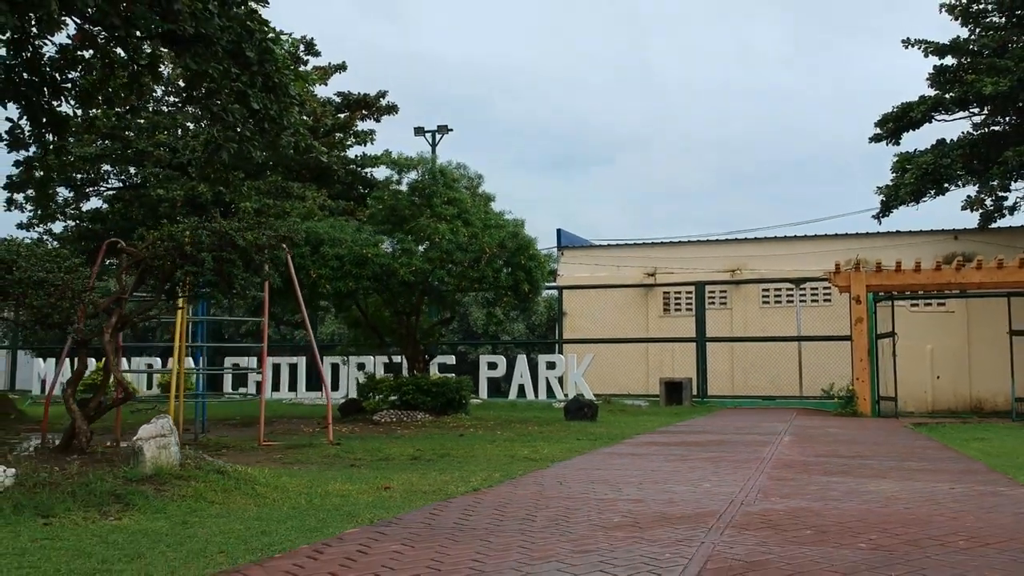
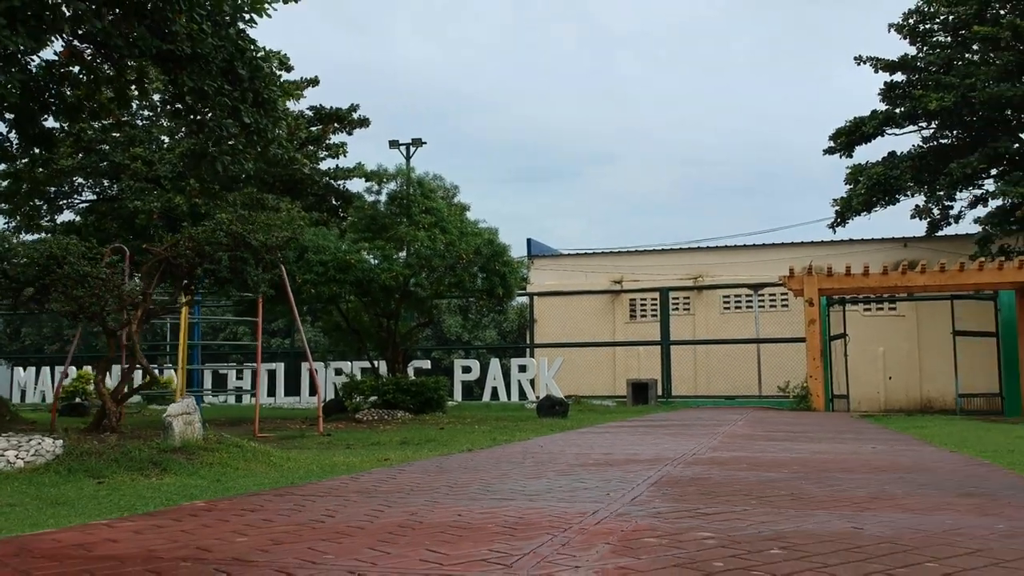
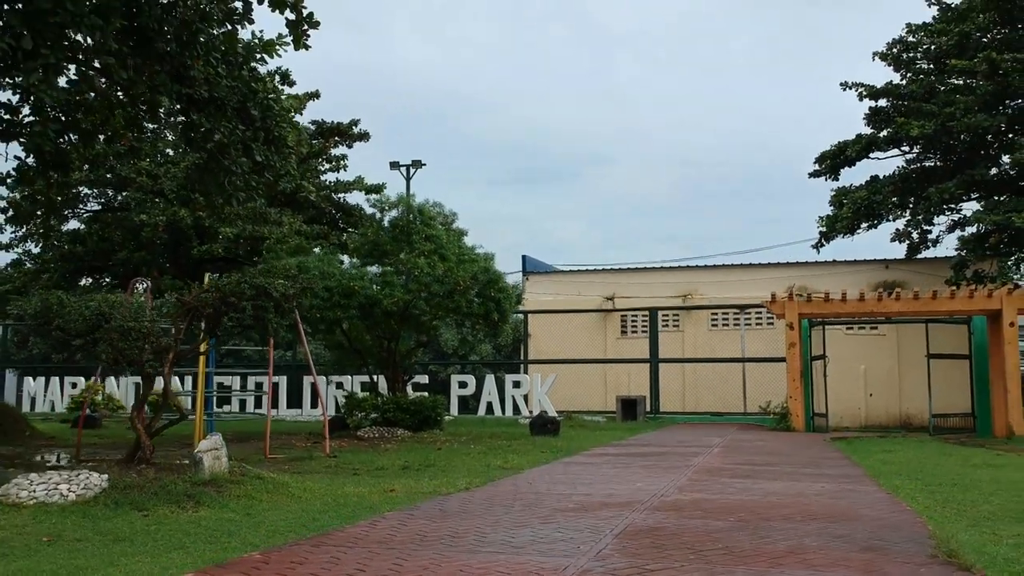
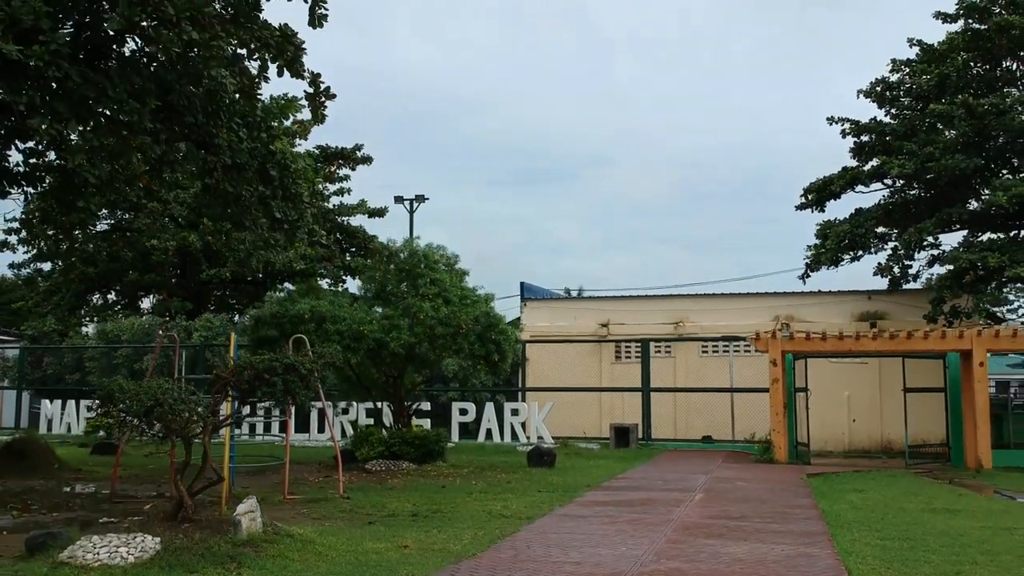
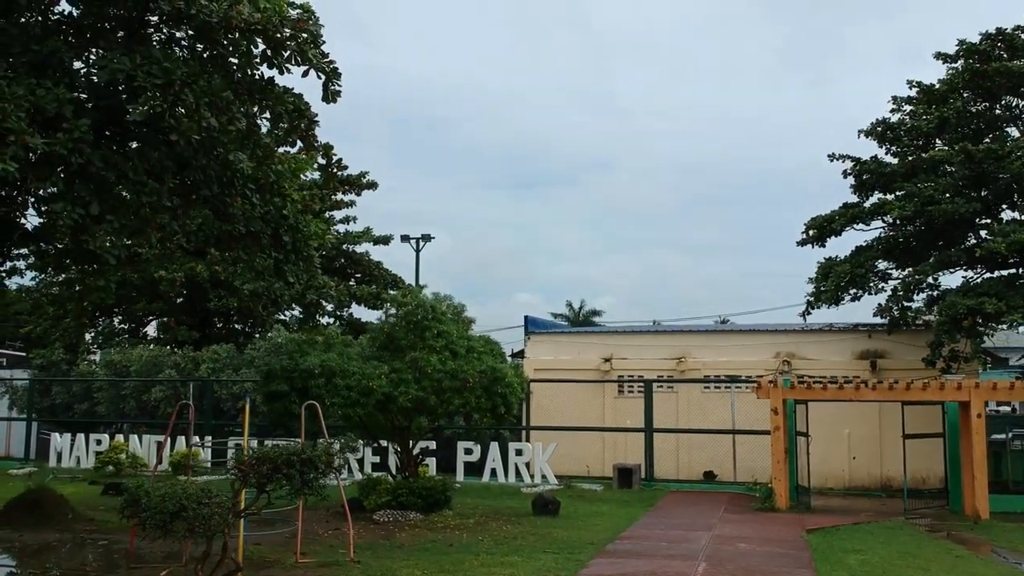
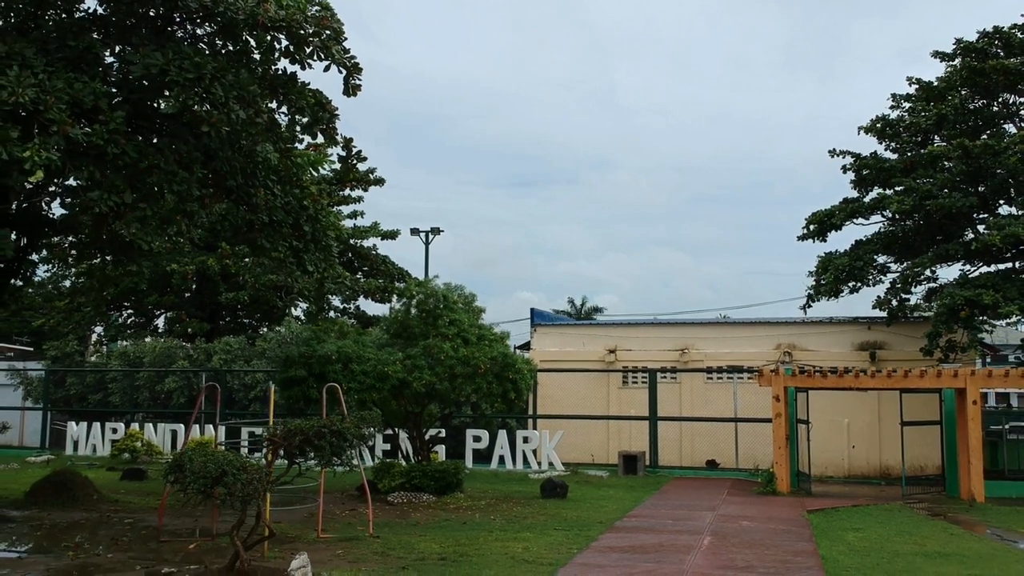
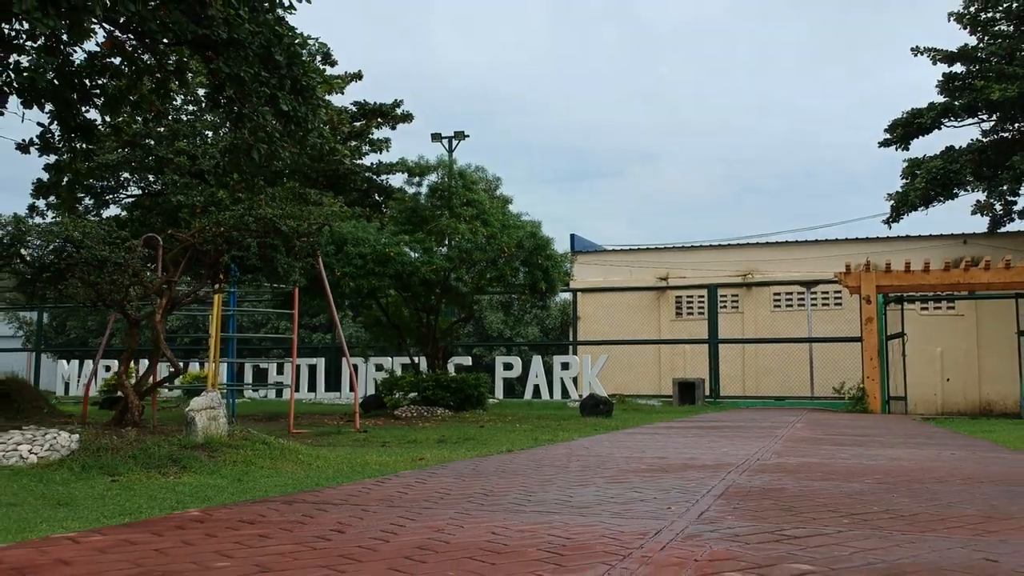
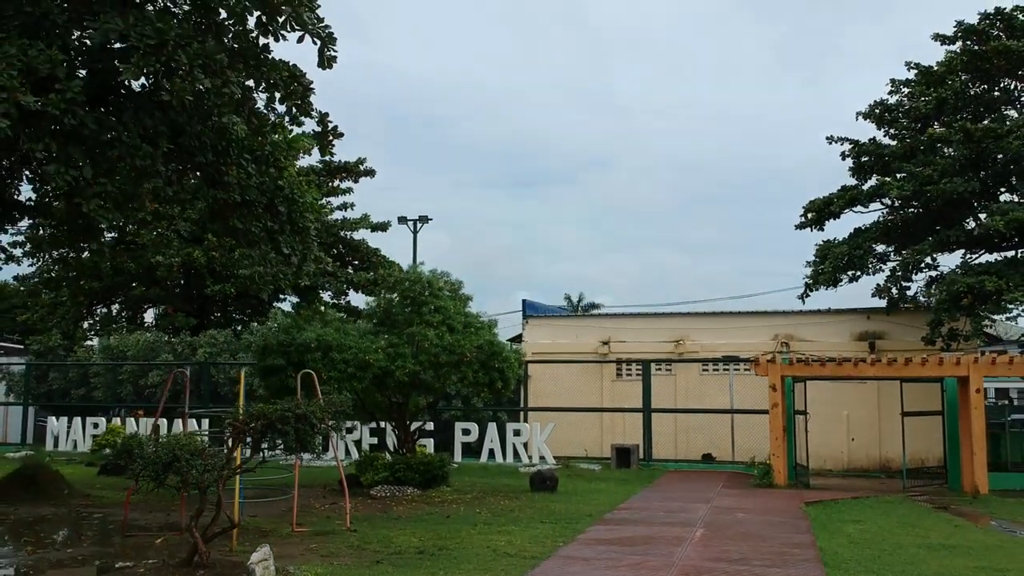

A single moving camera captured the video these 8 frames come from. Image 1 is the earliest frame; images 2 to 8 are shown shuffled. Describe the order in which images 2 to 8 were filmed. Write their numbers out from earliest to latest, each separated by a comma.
7, 2, 3, 4, 8, 5, 6
